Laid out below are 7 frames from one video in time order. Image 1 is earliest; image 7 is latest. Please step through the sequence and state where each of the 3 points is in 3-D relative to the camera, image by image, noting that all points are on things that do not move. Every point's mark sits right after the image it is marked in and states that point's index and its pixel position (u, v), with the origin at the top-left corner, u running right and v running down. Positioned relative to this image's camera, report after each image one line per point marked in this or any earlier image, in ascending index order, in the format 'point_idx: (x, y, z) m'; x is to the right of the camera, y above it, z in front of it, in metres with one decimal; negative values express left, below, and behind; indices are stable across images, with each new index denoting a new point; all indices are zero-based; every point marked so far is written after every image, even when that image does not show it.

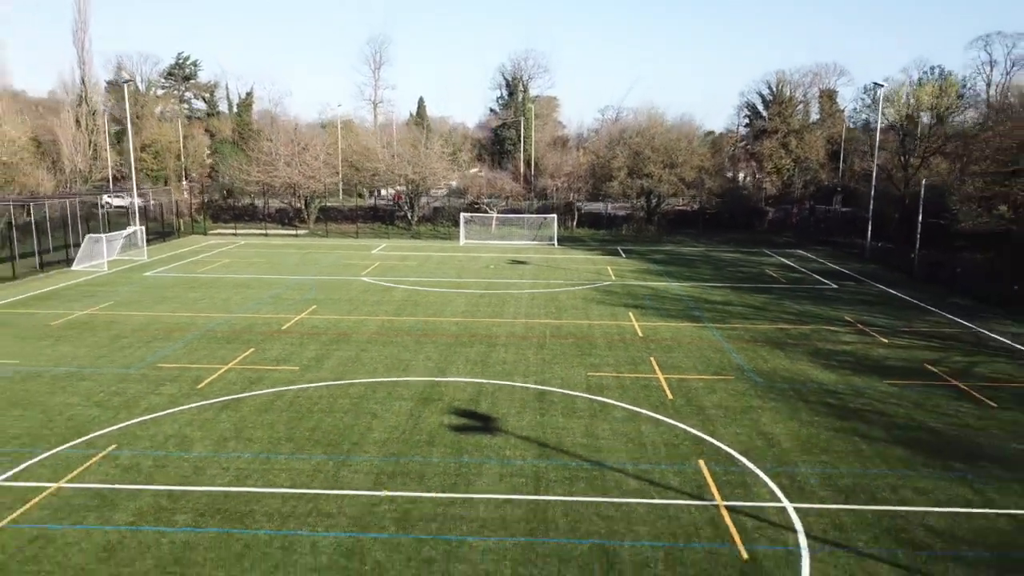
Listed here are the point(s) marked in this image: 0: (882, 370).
0: (+14.4, -3.1, +18.6) m
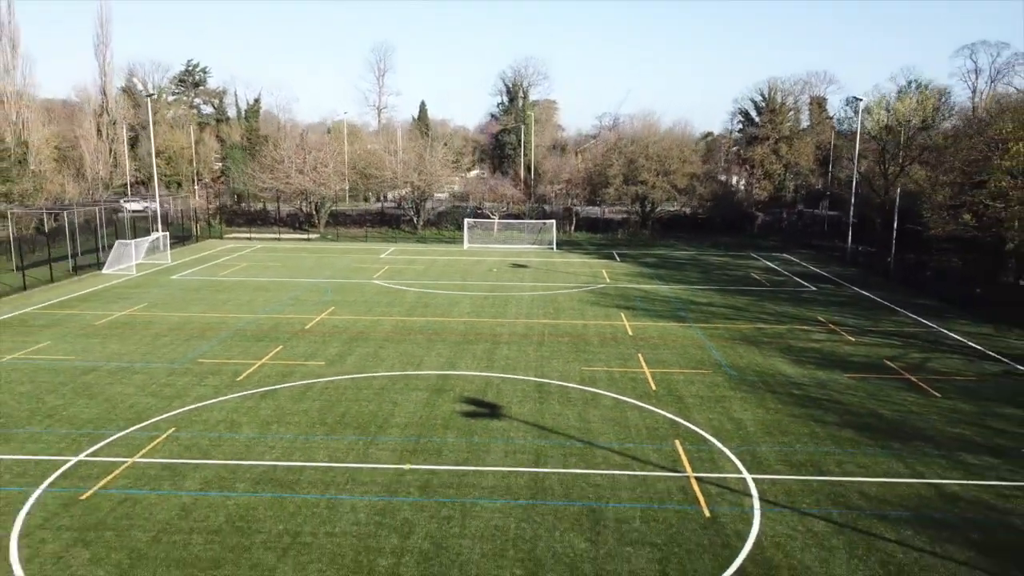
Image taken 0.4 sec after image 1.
0: (+14.5, -3.3, +20.9) m
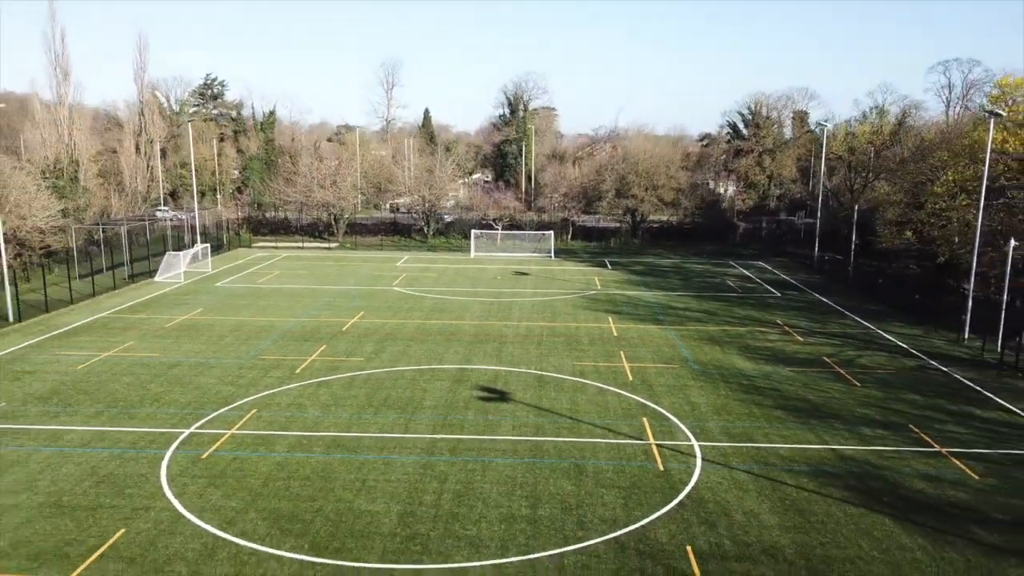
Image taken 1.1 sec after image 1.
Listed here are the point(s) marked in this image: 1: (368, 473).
0: (+14.7, -3.8, +25.4) m
1: (-5.0, -6.4, +16.6) m
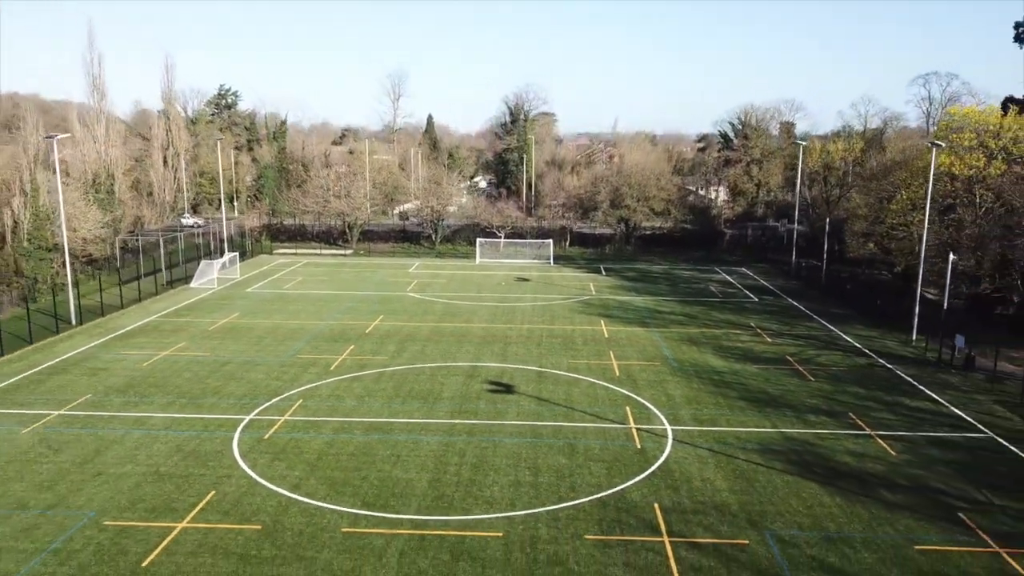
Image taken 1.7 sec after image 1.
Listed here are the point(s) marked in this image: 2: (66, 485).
0: (+15.0, -4.3, +29.3) m
1: (-4.8, -6.9, +20.4) m
2: (-17.0, -7.5, +18.2) m
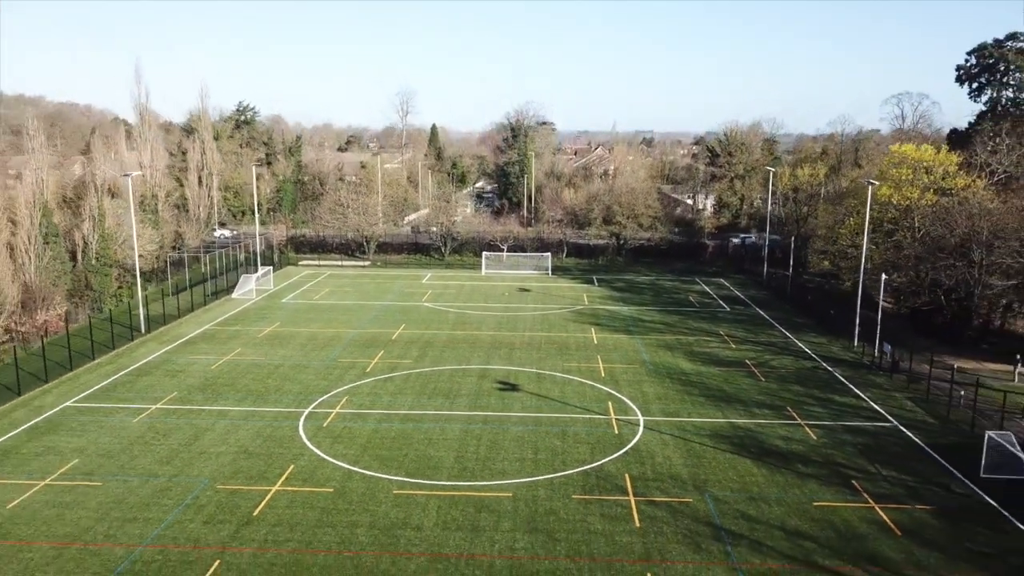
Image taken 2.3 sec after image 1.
0: (+15.3, -5.4, +35.1) m
1: (-4.5, -8.1, +26.2) m
2: (-16.7, -8.7, +24.0) m
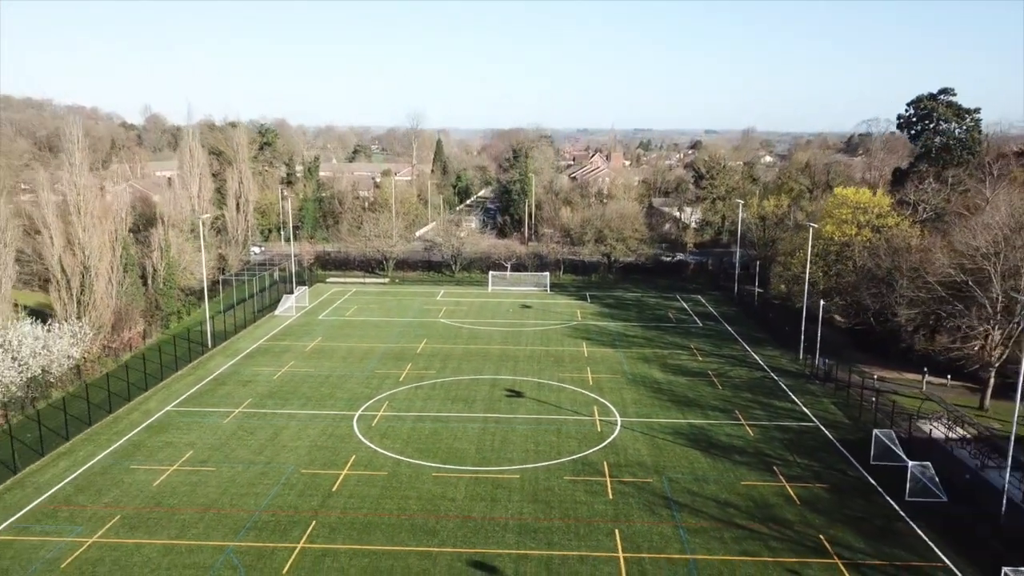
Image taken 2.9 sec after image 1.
0: (+15.7, -7.6, +42.9) m
1: (-4.0, -10.3, +34.0) m
2: (-16.2, -10.9, +31.8) m
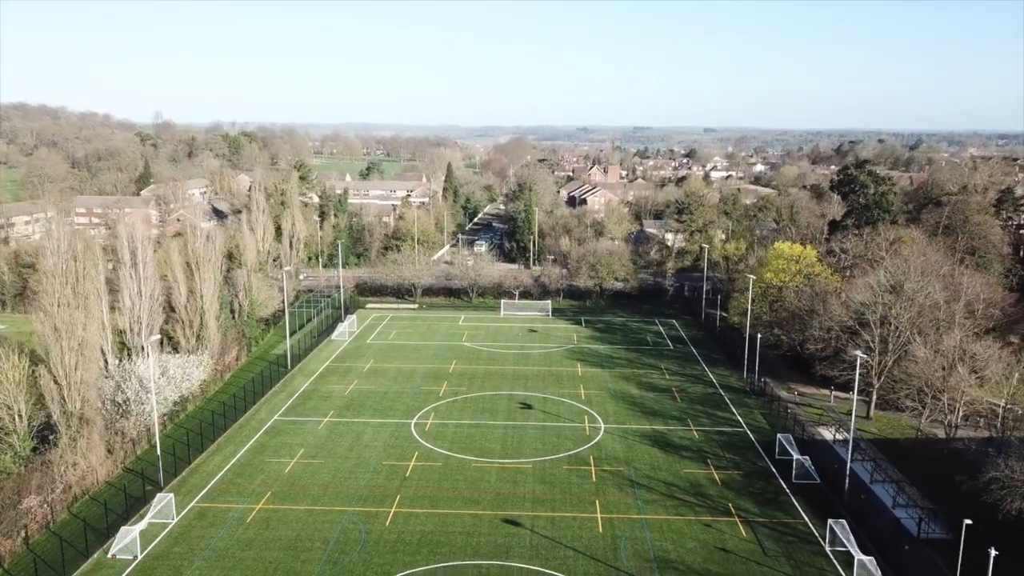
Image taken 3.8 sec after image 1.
0: (+17.1, -11.9, +56.6) m
1: (-2.6, -14.8, +47.7) m
2: (-14.9, -15.4, +45.5) m
